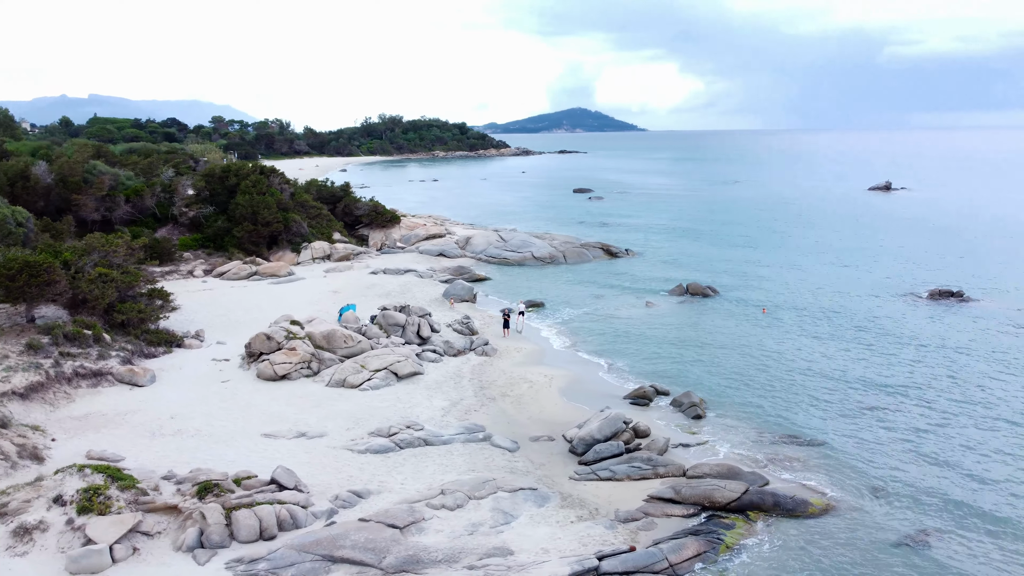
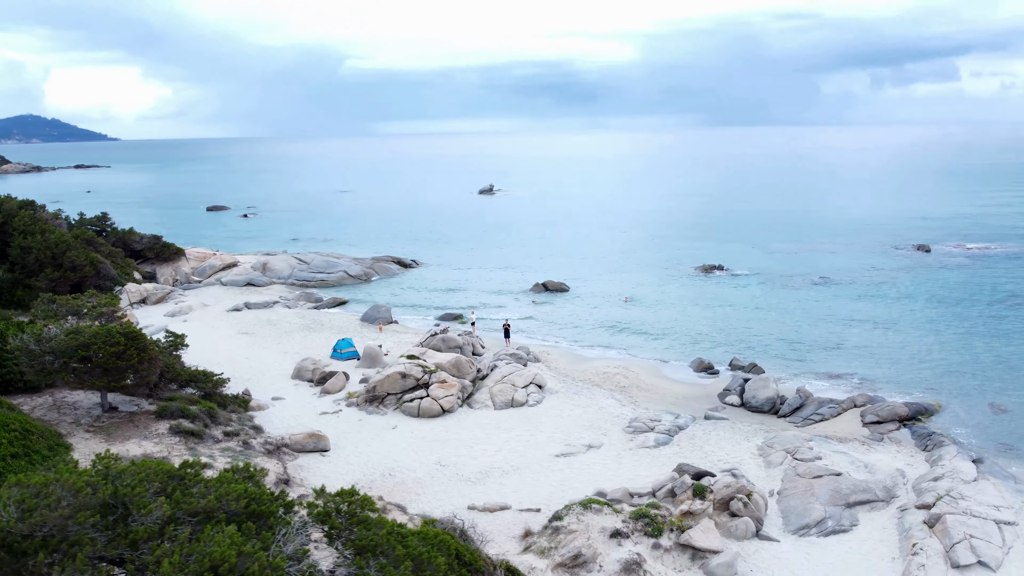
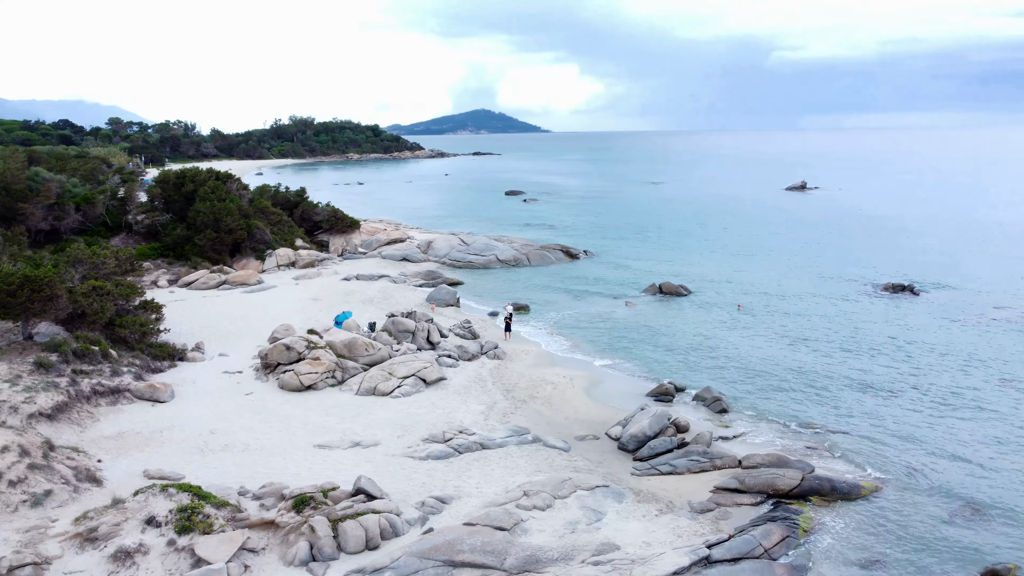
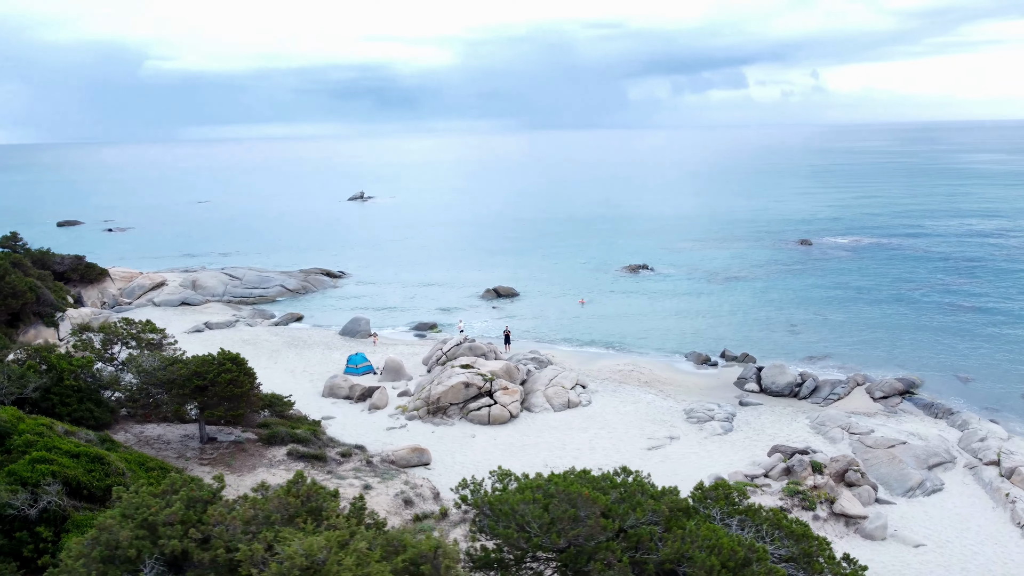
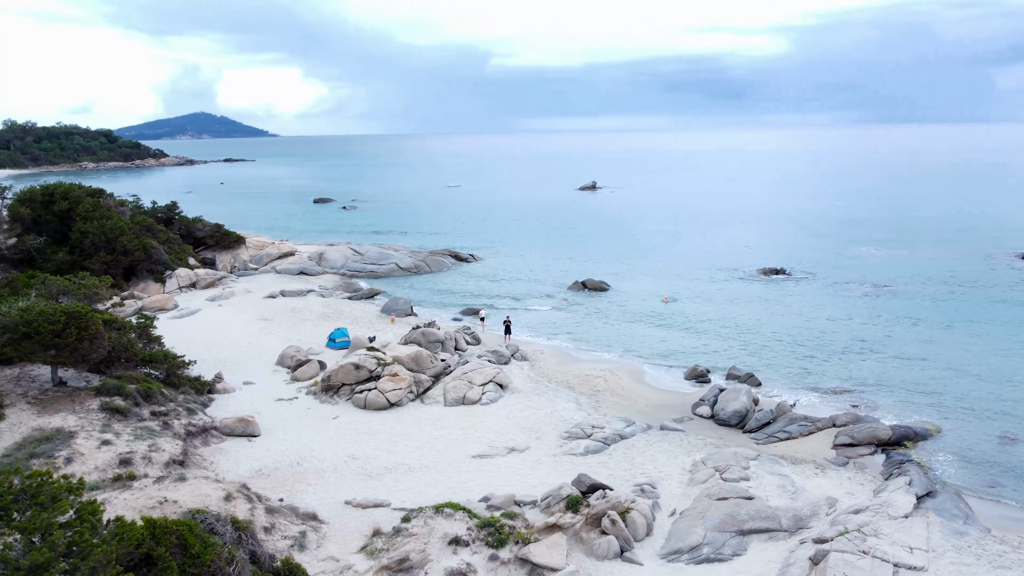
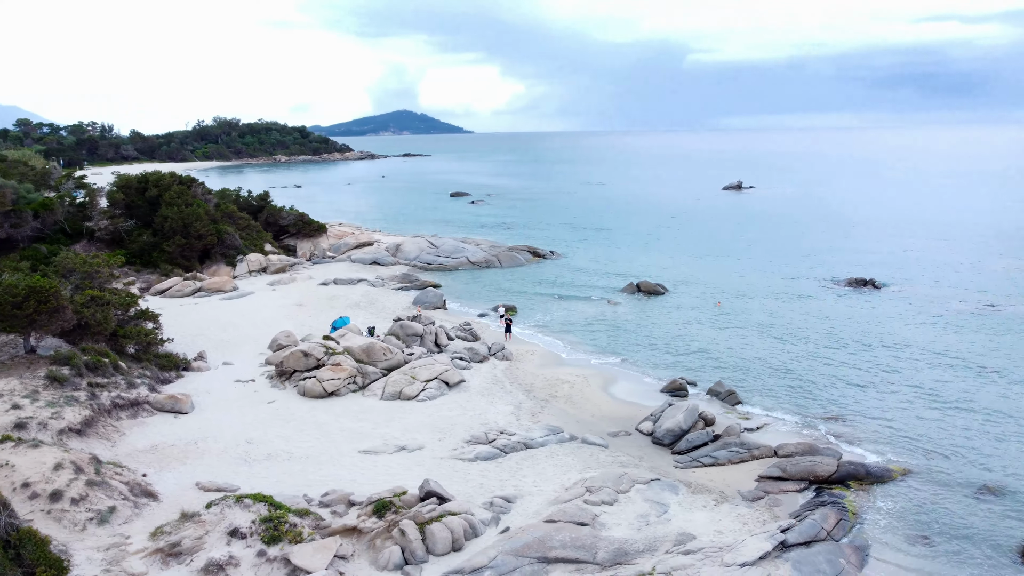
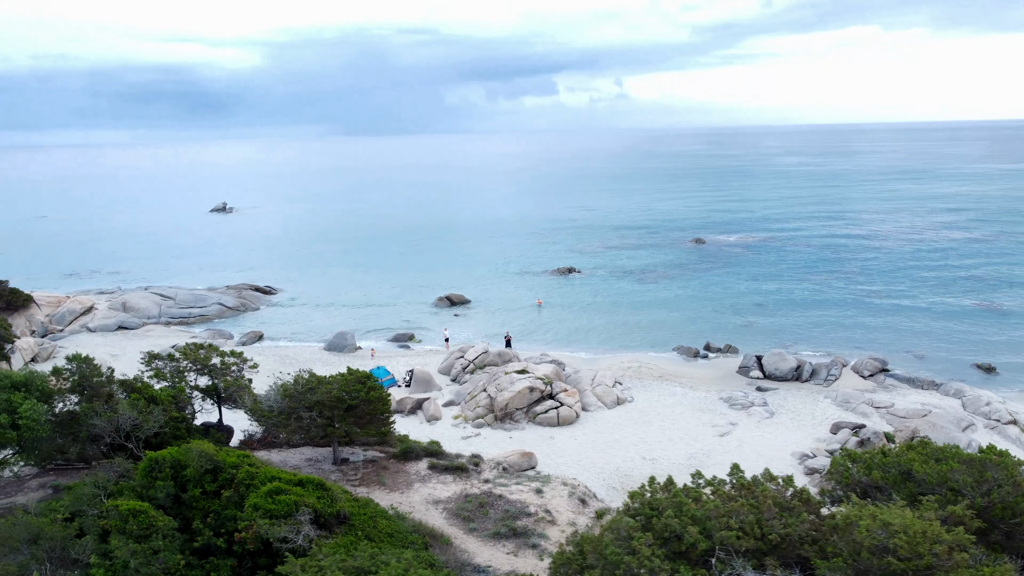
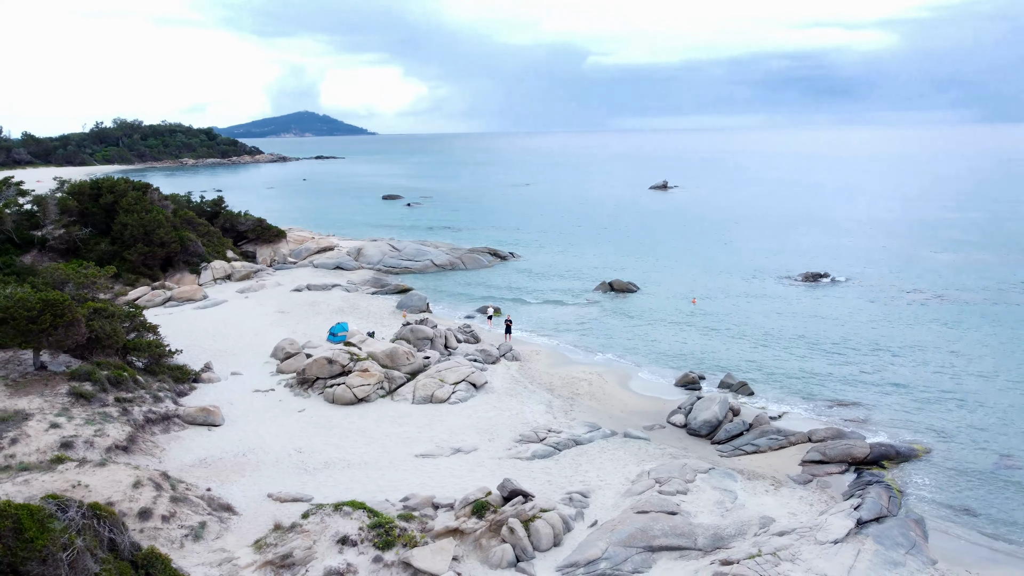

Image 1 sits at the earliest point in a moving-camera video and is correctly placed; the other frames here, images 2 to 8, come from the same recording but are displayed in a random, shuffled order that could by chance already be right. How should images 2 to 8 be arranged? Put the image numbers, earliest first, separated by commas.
3, 6, 8, 5, 2, 4, 7
